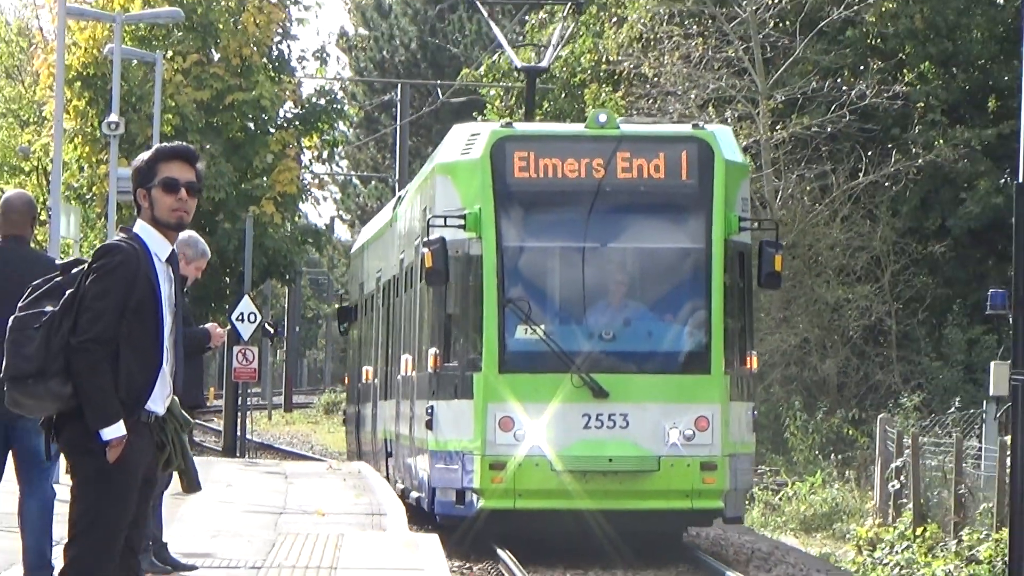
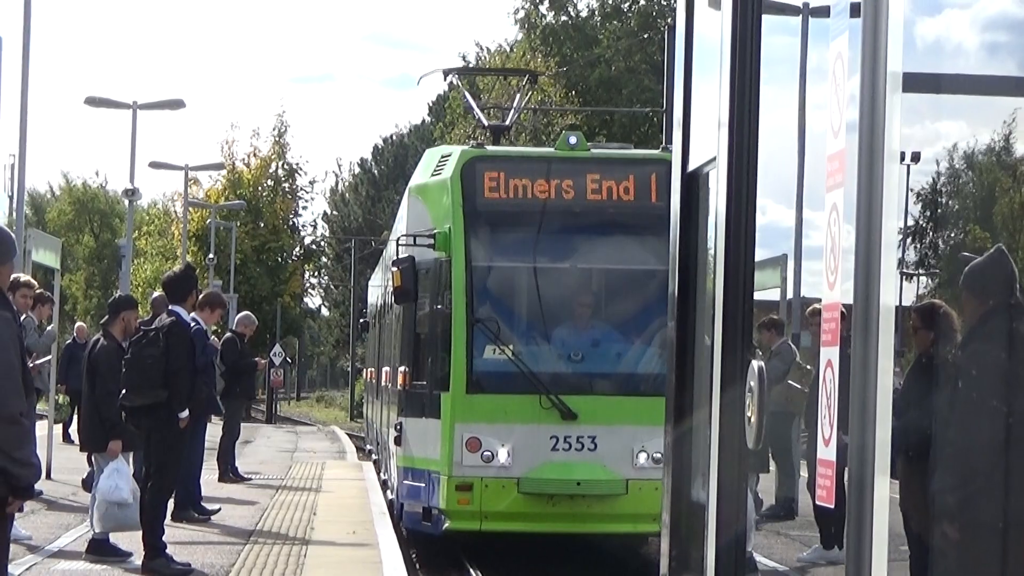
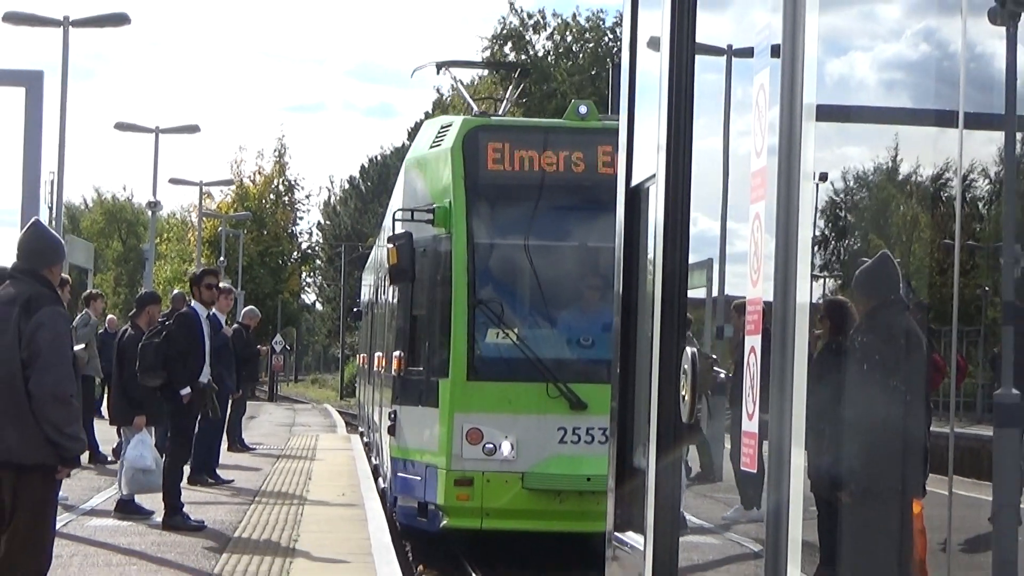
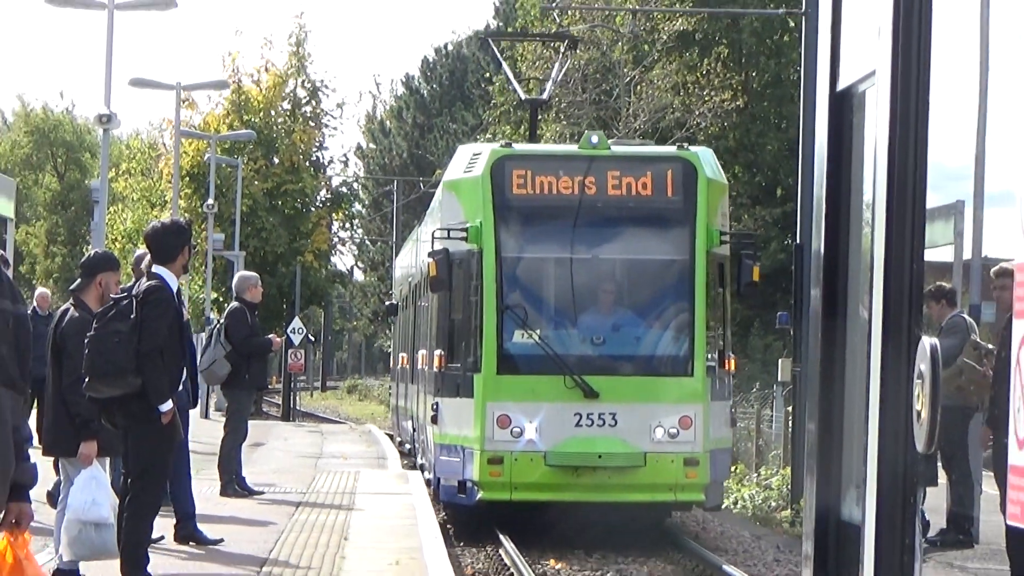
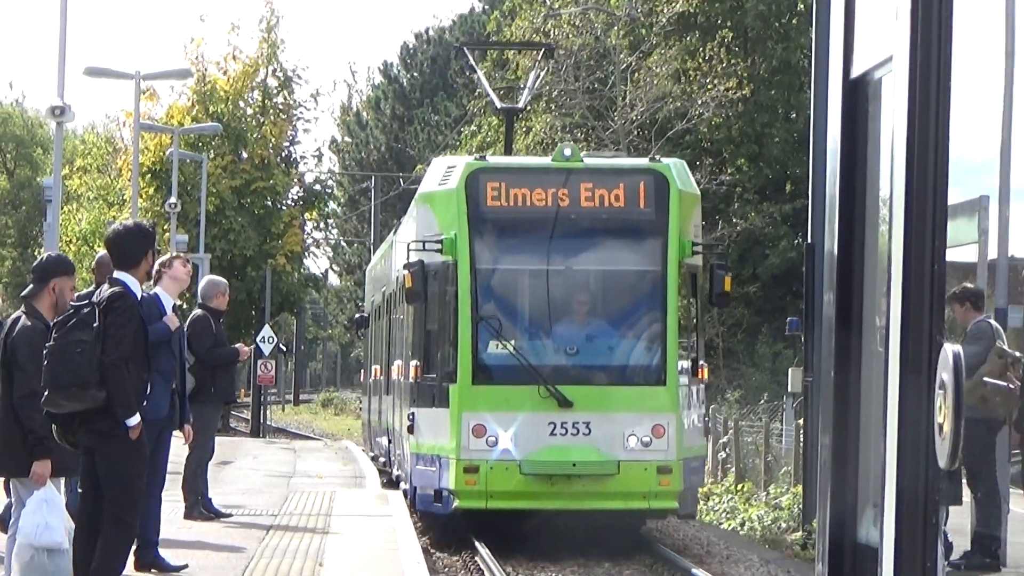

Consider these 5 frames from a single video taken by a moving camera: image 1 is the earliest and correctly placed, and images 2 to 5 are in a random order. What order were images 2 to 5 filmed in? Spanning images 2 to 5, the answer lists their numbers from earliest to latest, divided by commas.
5, 4, 2, 3
